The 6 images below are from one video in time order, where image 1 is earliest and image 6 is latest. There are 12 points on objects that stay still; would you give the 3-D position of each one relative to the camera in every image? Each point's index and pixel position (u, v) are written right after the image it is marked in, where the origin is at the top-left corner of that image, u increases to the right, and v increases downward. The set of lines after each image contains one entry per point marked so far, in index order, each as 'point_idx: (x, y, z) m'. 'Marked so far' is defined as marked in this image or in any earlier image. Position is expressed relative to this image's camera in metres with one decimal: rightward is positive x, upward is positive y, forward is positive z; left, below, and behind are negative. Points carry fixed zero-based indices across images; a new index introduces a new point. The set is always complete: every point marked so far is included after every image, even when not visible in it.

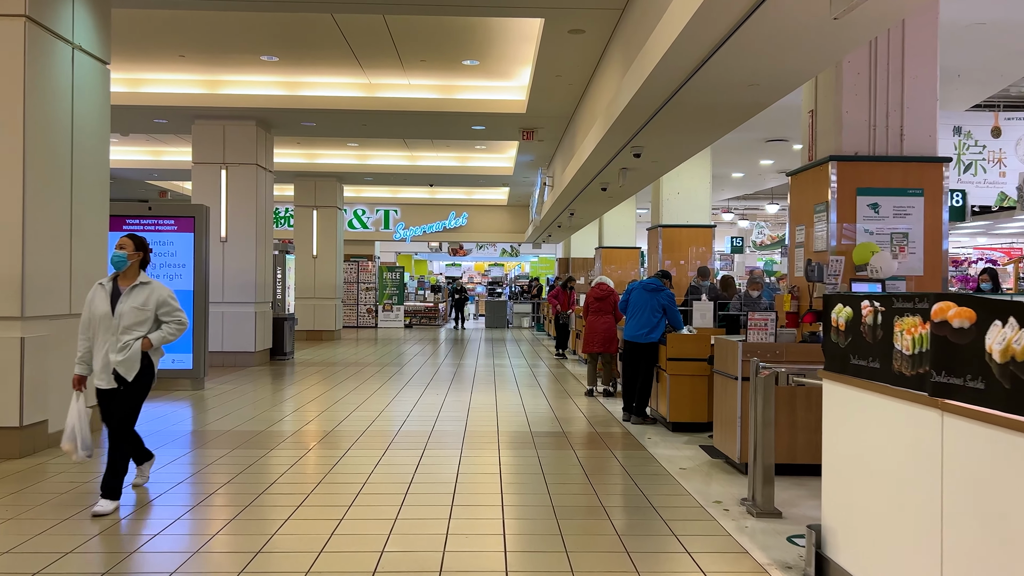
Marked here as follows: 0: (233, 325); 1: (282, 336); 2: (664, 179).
0: (-3.0, -0.4, +9.3) m
1: (-2.7, -0.6, +10.2) m
2: (+1.7, +1.2, +9.4) m
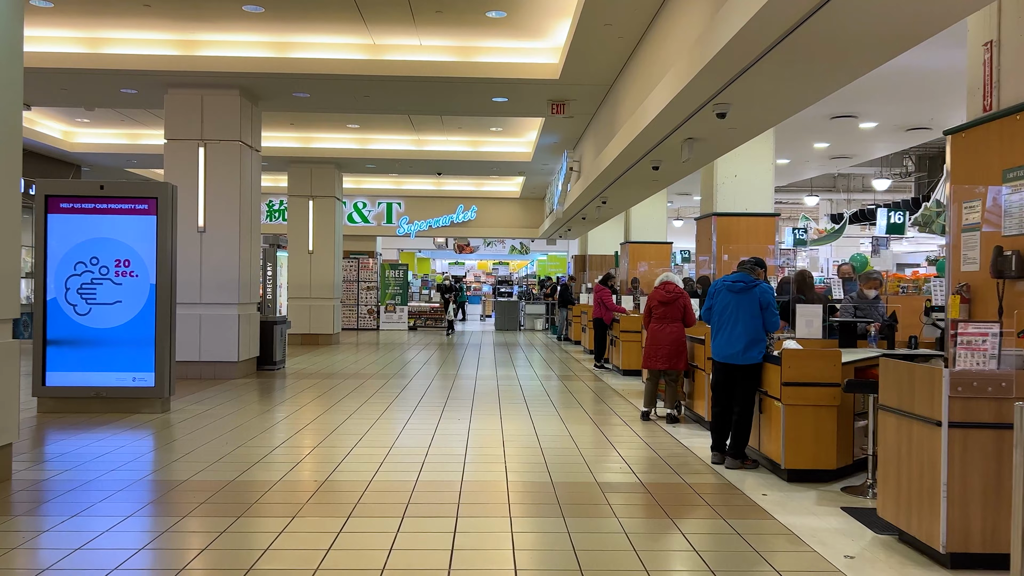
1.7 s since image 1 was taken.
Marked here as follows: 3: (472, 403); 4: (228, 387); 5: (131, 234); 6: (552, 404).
0: (-2.7, -0.4, +7.9) m
1: (-2.5, -0.6, +8.9) m
2: (+1.9, +1.2, +8.1) m
3: (-0.3, -0.9, +7.1) m
4: (-2.5, -0.9, +7.8) m
5: (-2.5, +0.4, +5.8) m
6: (+0.3, -0.9, +7.1) m
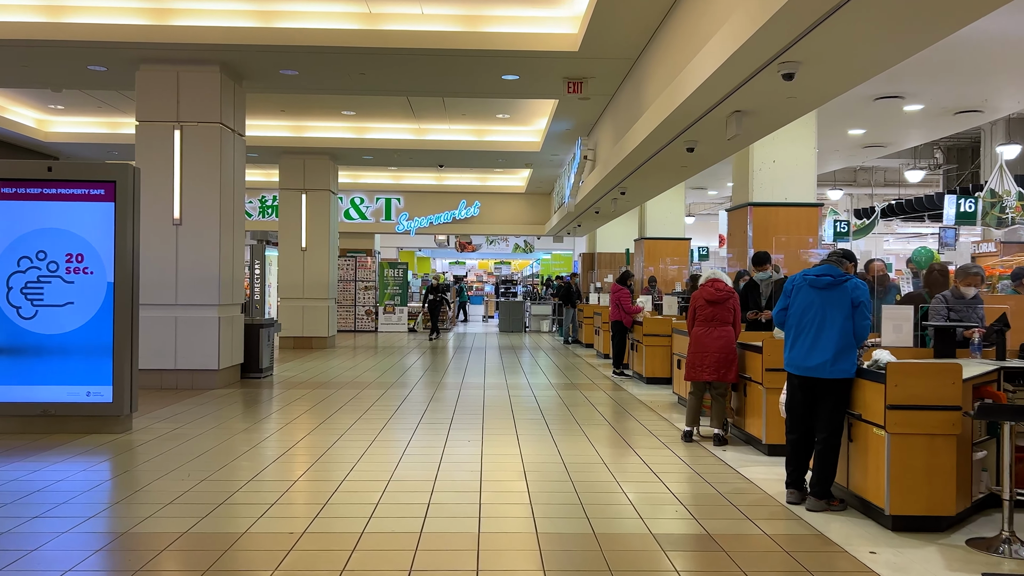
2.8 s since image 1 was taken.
0: (-2.6, -0.4, +7.1) m
1: (-2.4, -0.6, +8.0) m
2: (+2.0, +1.2, +7.2) m
3: (-0.2, -0.9, +6.3) m
4: (-2.4, -0.9, +7.0) m
5: (-2.4, +0.4, +5.0) m
6: (+0.4, -0.9, +6.3) m
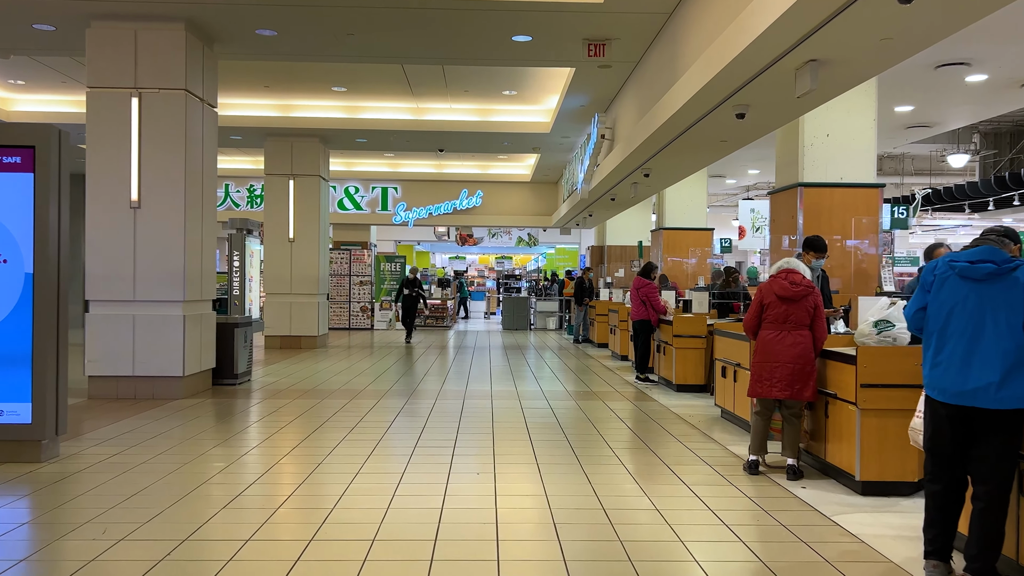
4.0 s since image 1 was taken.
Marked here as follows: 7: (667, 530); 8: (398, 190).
0: (-2.6, -0.3, +6.1) m
1: (-2.3, -0.5, +7.0) m
2: (+2.1, +1.2, +6.2) m
3: (-0.1, -0.9, +5.3) m
4: (-2.3, -0.8, +6.0) m
5: (-2.3, +0.4, +4.0) m
6: (+0.5, -0.9, +5.3) m
7: (+0.6, -0.9, +3.2) m
8: (-2.0, +1.7, +15.2) m
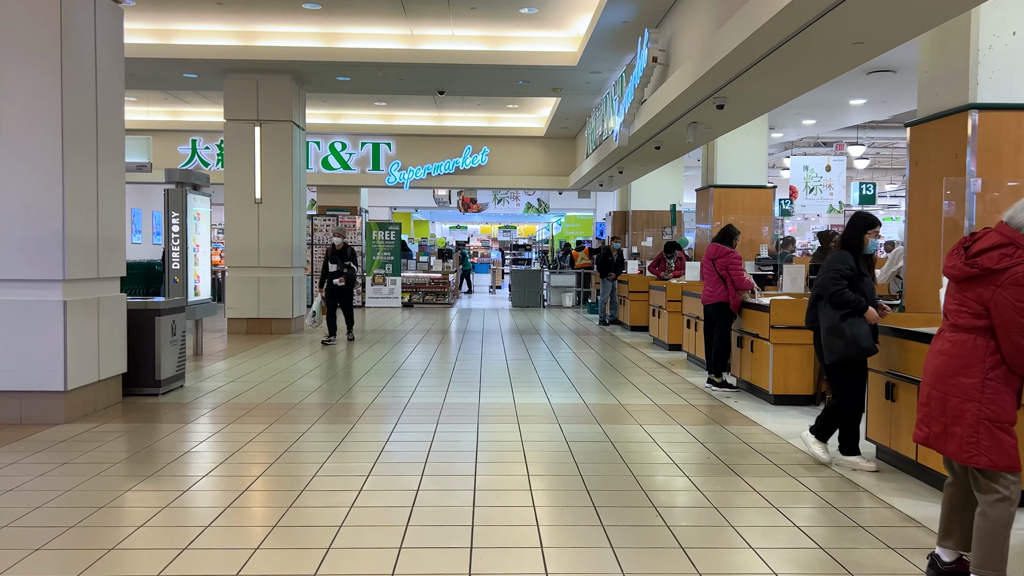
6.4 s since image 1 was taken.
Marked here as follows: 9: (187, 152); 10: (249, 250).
0: (-2.4, -0.2, +4.1) m
1: (-2.1, -0.4, +5.1) m
2: (+2.3, +1.4, +4.2) m
3: (+0.1, -0.8, +3.4) m
4: (-2.2, -0.7, +4.0) m
5: (-2.2, +0.5, +2.0) m
6: (+0.7, -0.8, +3.3) m
7: (+0.7, -0.8, +1.2) m
8: (-1.8, +2.1, +13.2) m
9: (-4.9, +2.0, +12.9) m
10: (-2.7, +0.4, +9.0) m
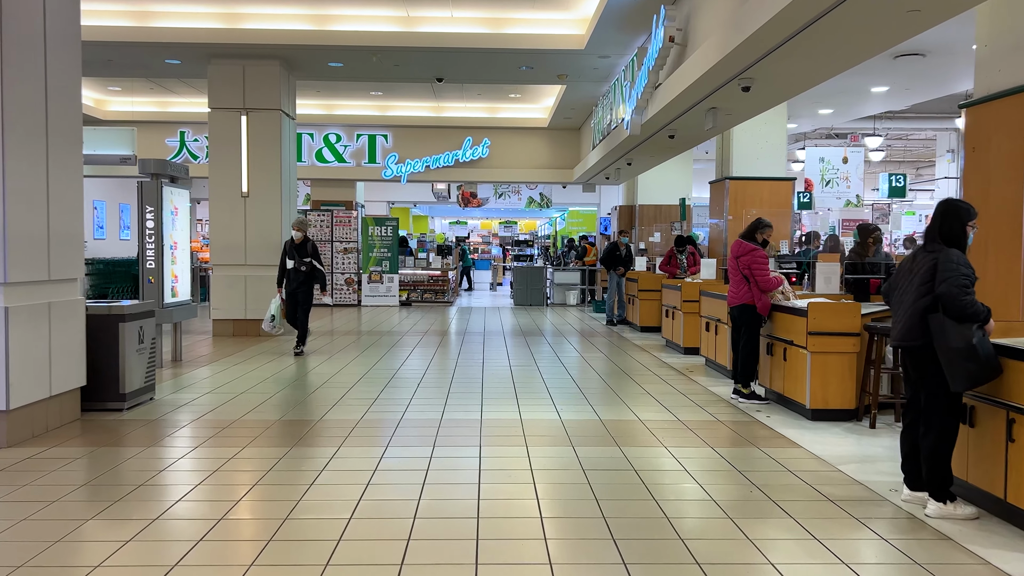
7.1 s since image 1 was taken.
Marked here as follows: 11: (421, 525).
0: (-2.4, -0.2, +3.6) m
1: (-2.1, -0.4, +4.6) m
2: (+2.3, +1.4, +3.7) m
3: (+0.1, -0.8, +2.9) m
4: (-2.1, -0.7, +3.5) m
5: (-2.1, +0.4, +1.5) m
6: (+0.7, -0.8, +2.8) m
7: (+0.8, -0.9, +0.7) m
8: (-1.8, +2.2, +12.6) m
9: (-4.8, +2.1, +12.4) m
10: (-2.7, +0.4, +8.5) m
11: (-0.3, -0.8, +2.7) m
